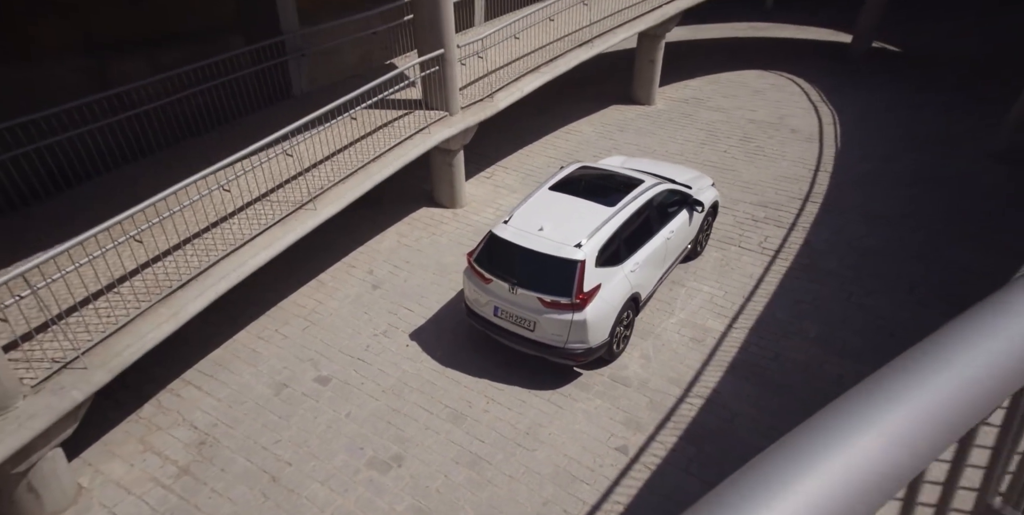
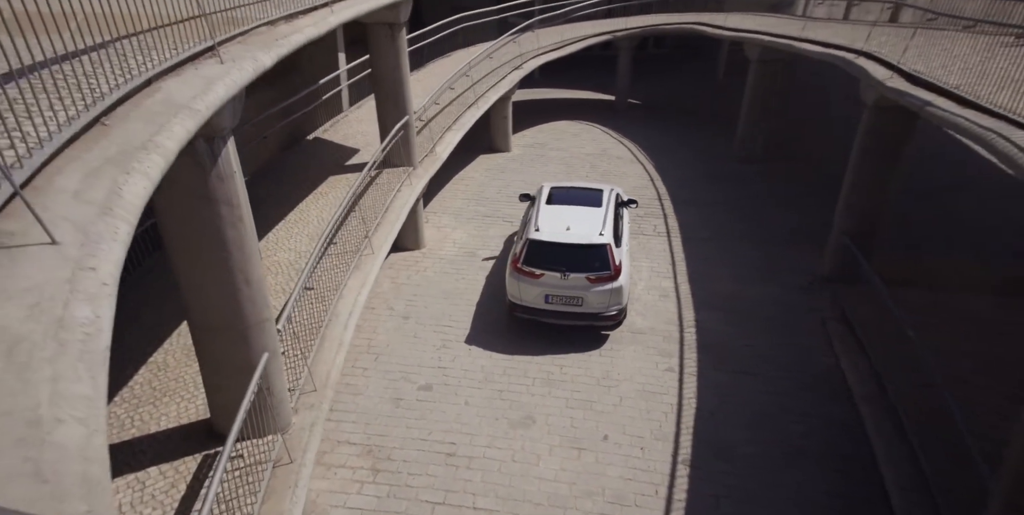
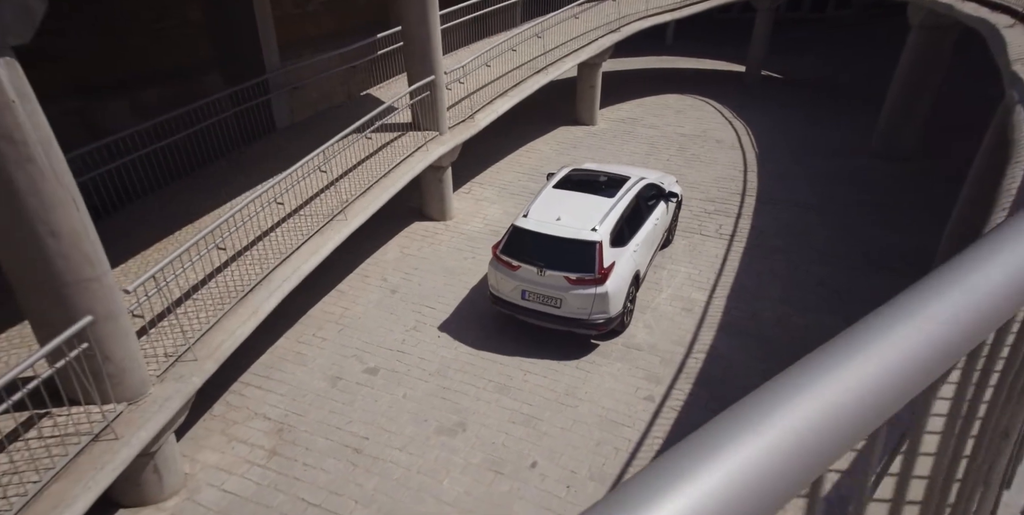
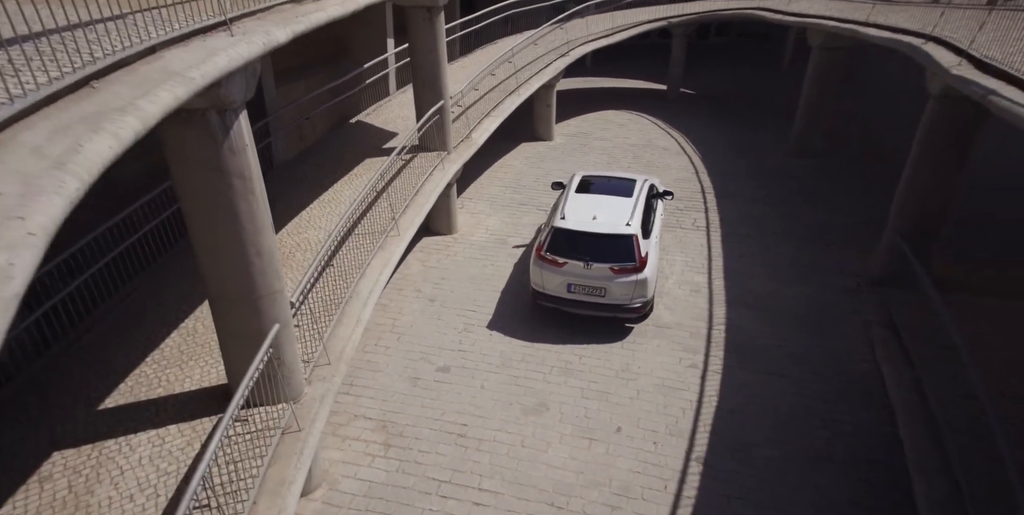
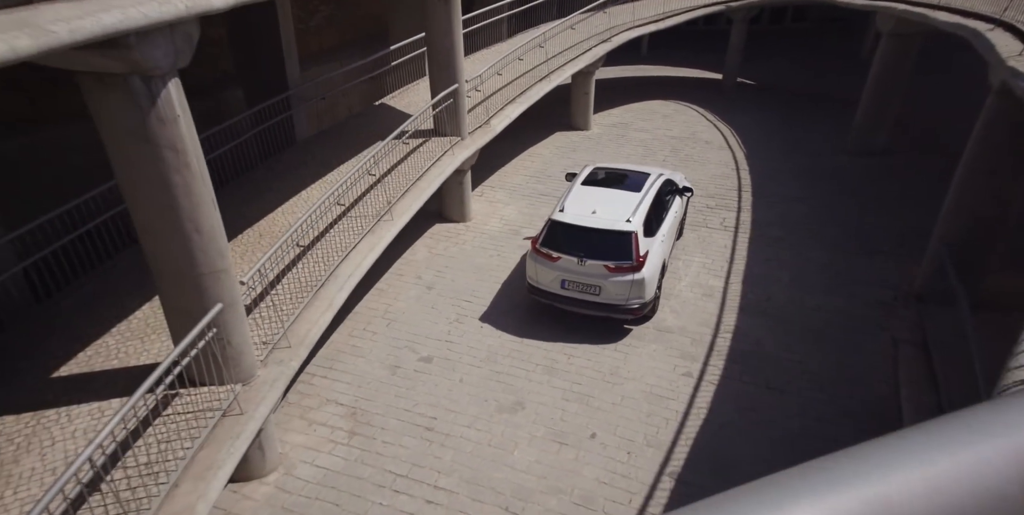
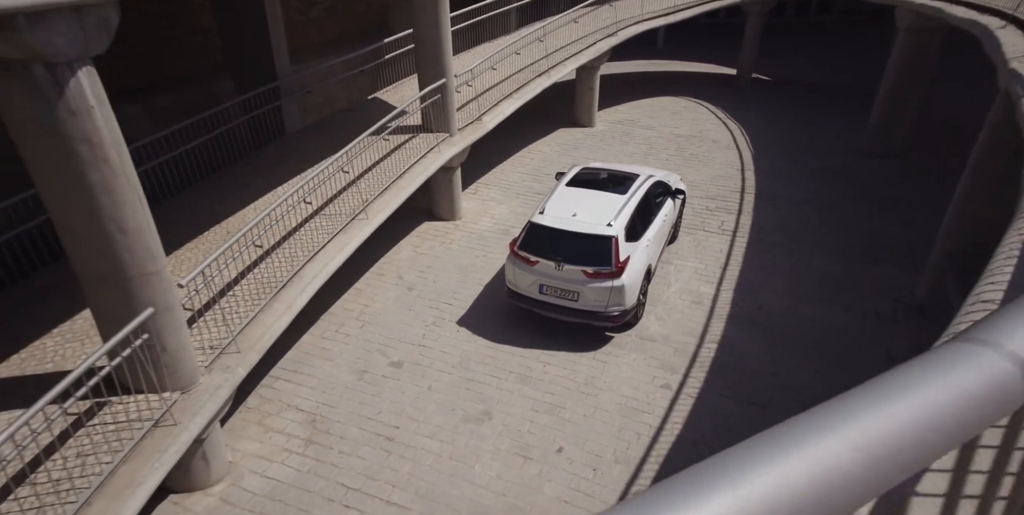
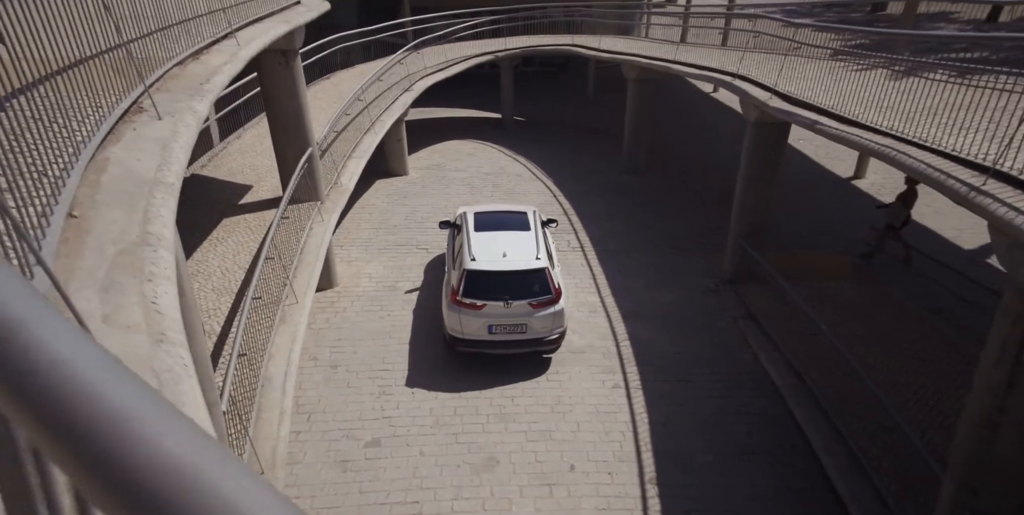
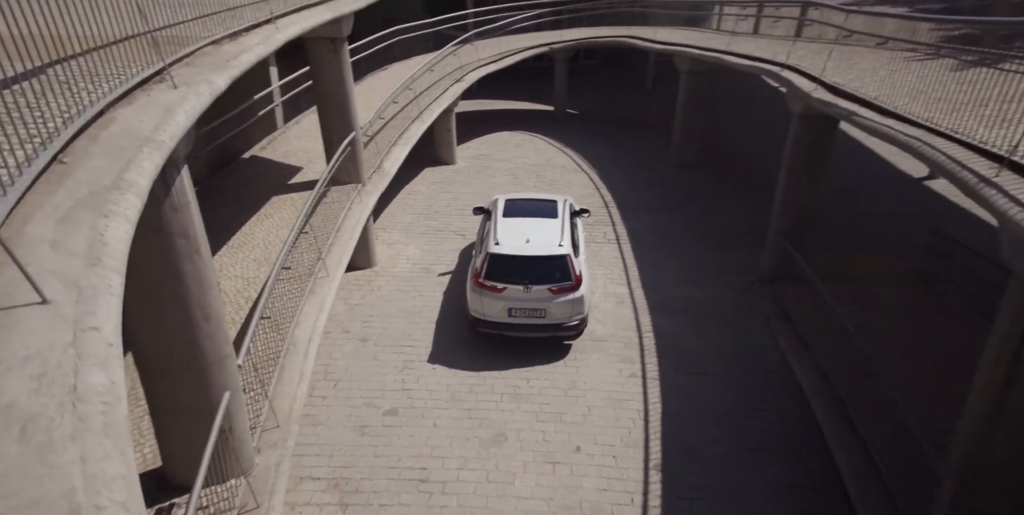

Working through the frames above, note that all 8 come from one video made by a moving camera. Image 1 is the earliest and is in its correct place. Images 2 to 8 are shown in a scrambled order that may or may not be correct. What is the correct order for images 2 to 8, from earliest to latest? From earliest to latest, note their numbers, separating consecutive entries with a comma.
3, 6, 5, 4, 2, 8, 7
